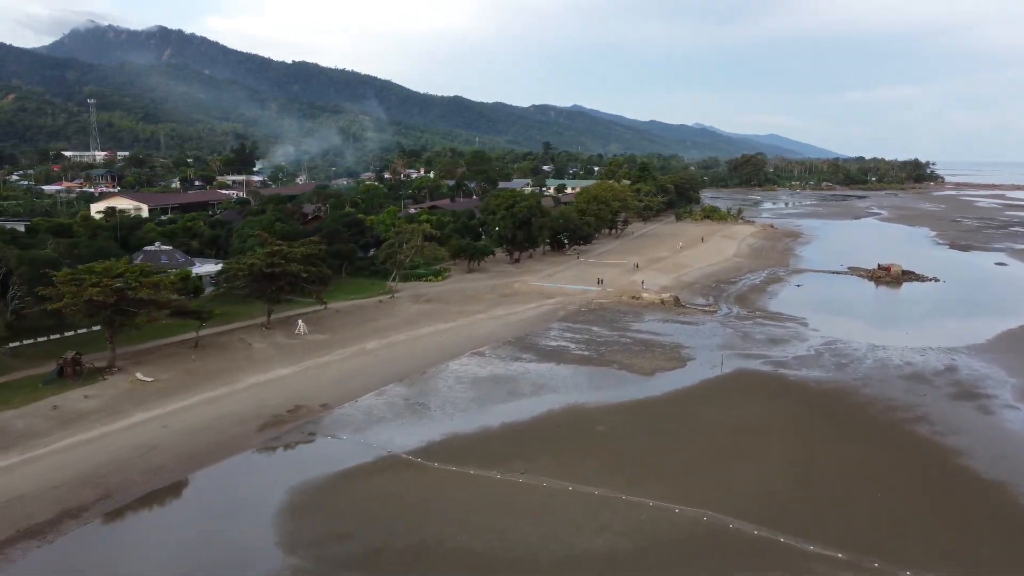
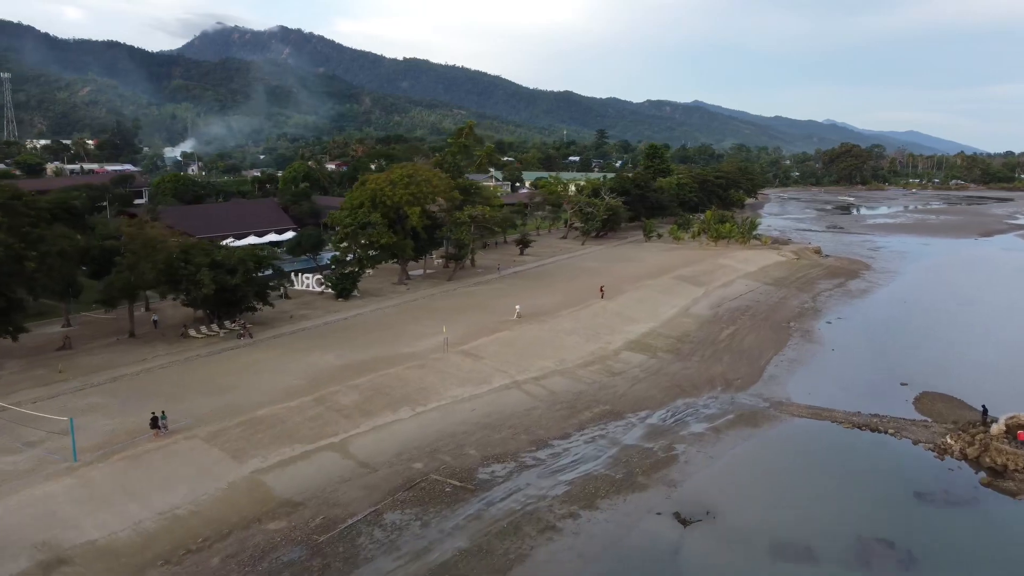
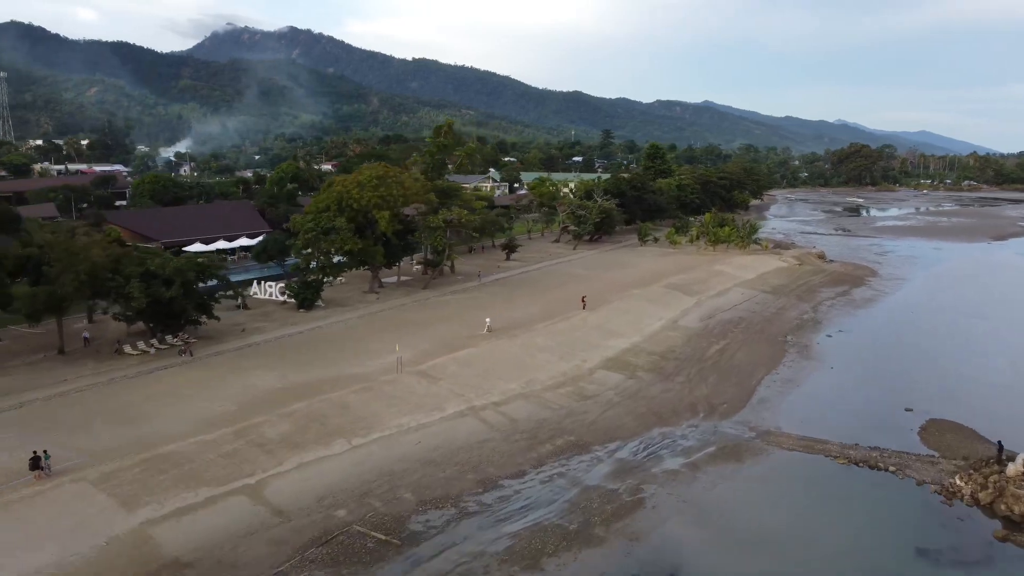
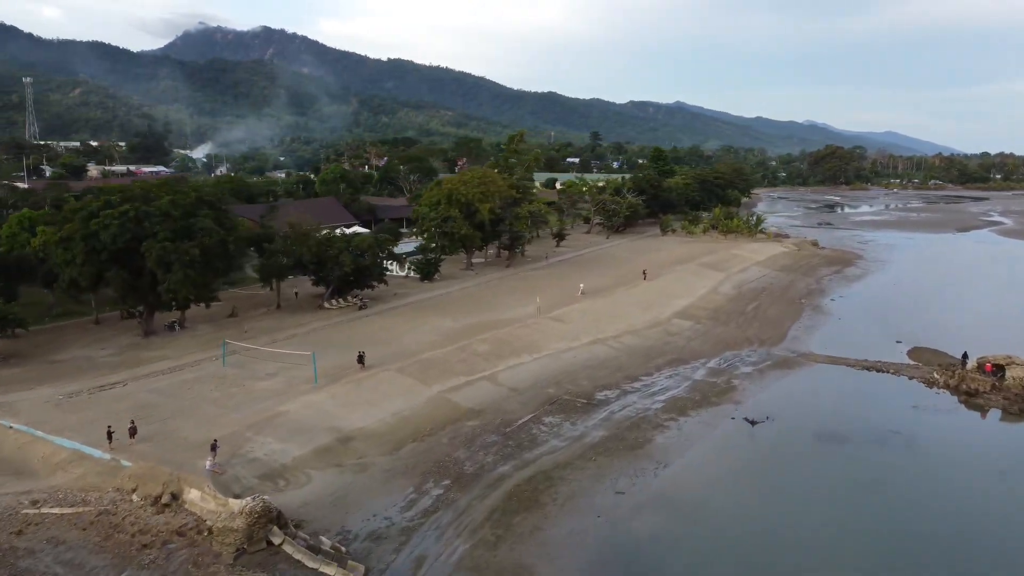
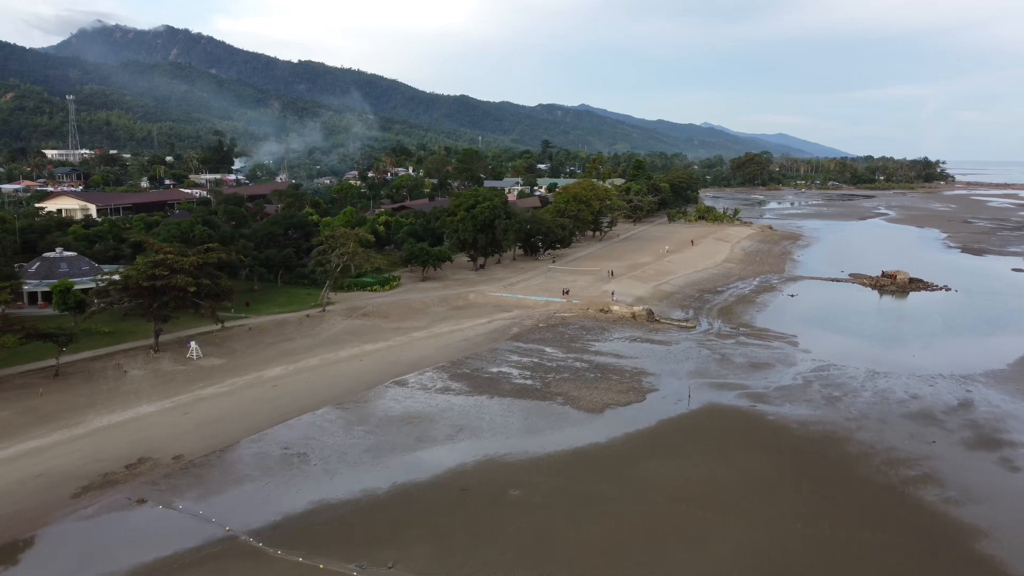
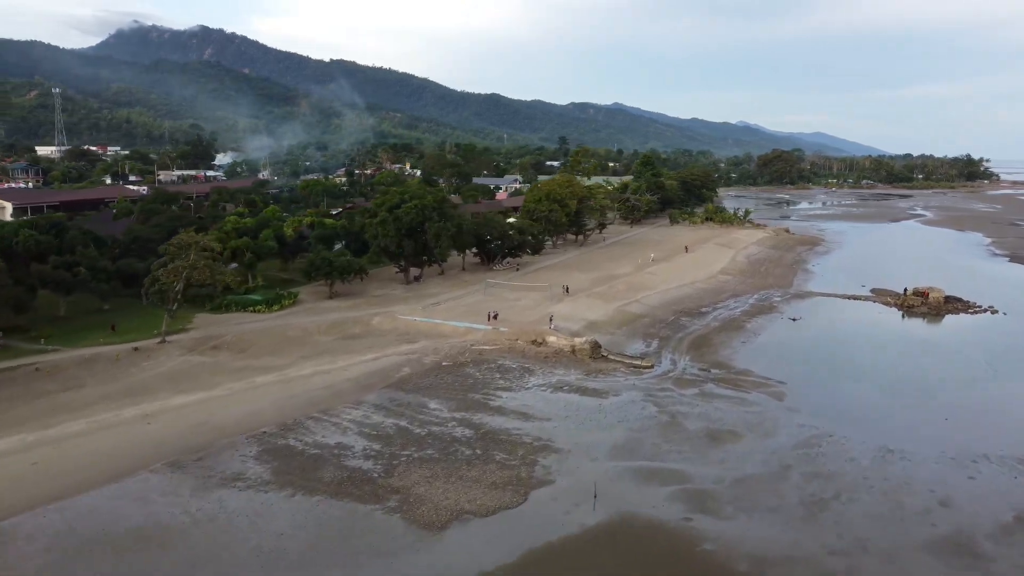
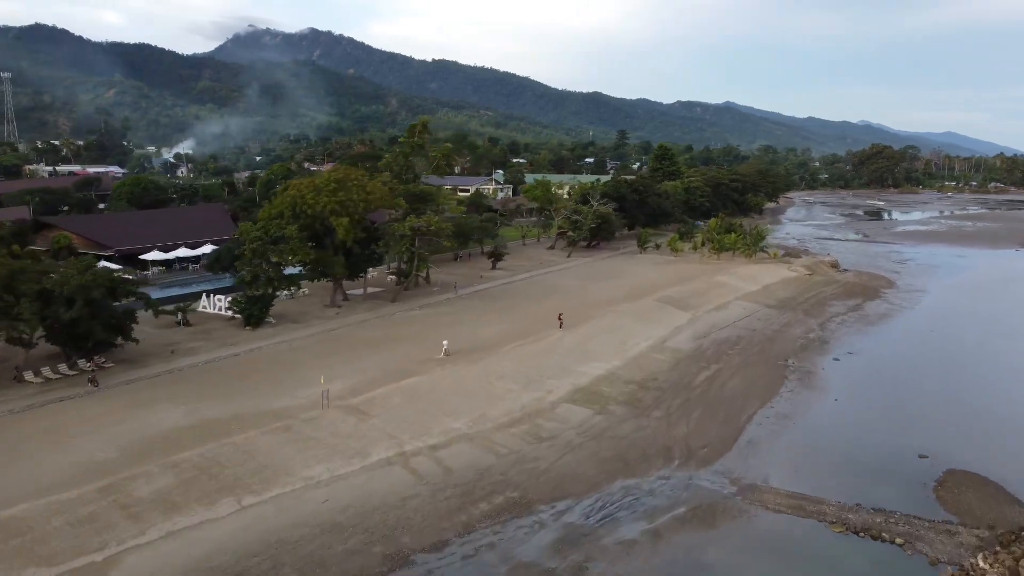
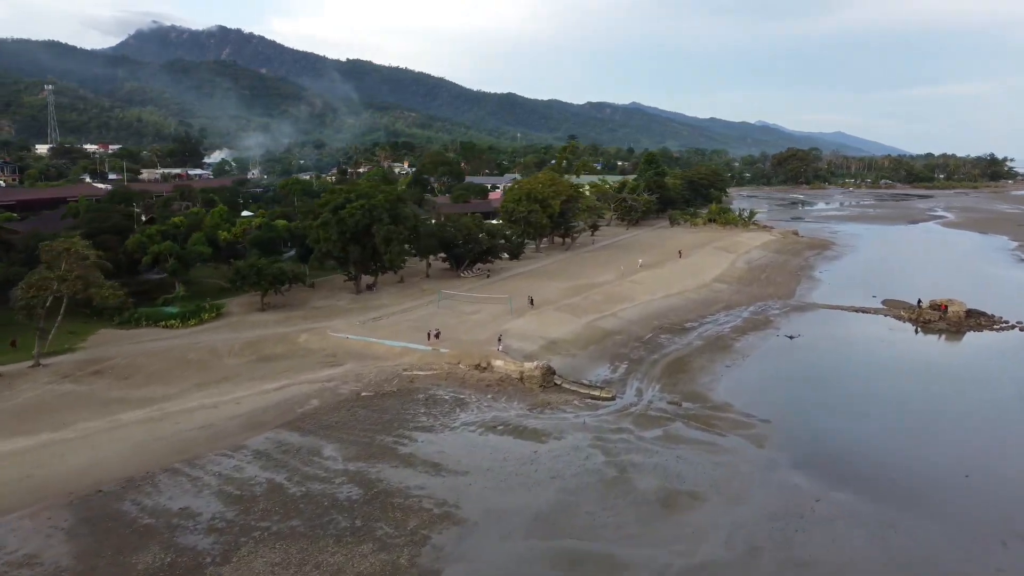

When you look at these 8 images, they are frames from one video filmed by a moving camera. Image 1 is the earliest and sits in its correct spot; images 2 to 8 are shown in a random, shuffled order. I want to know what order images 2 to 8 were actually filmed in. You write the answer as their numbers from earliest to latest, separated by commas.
5, 6, 8, 4, 2, 3, 7
